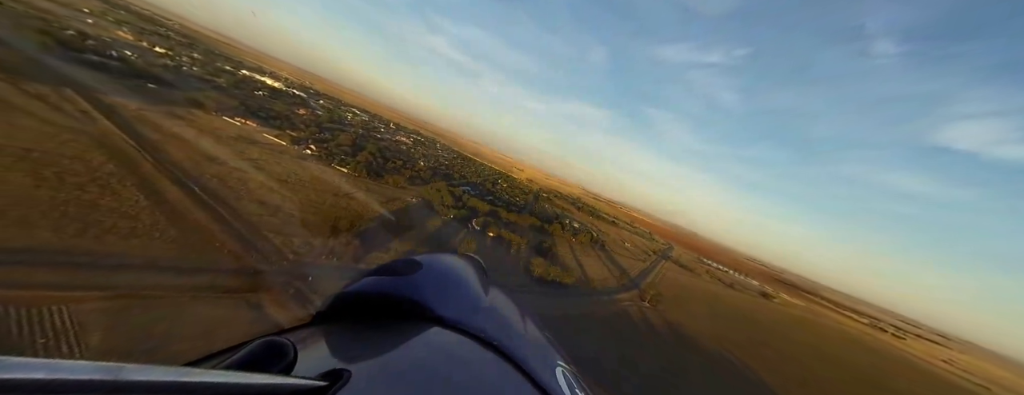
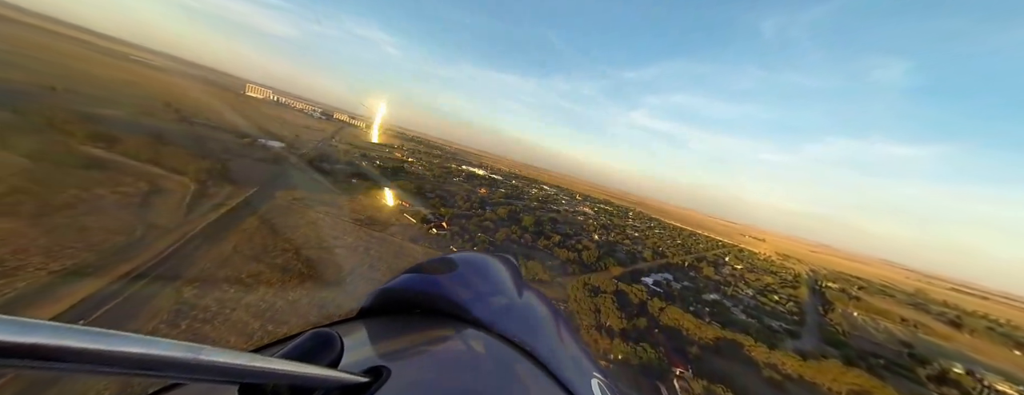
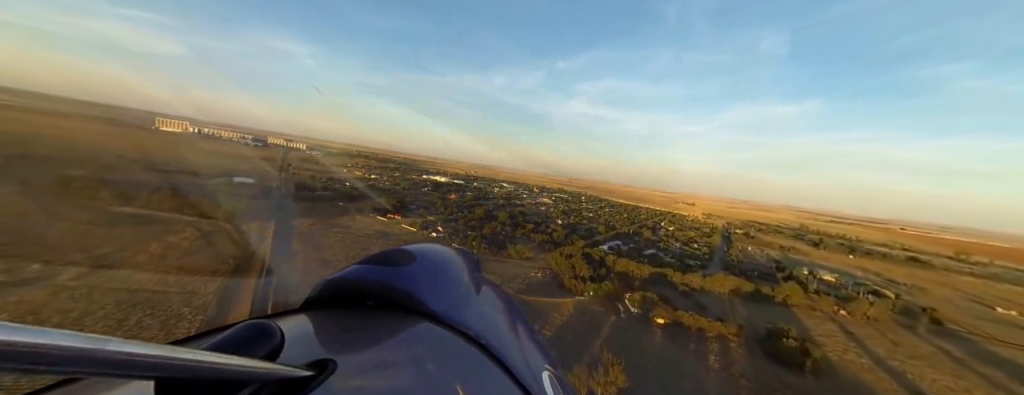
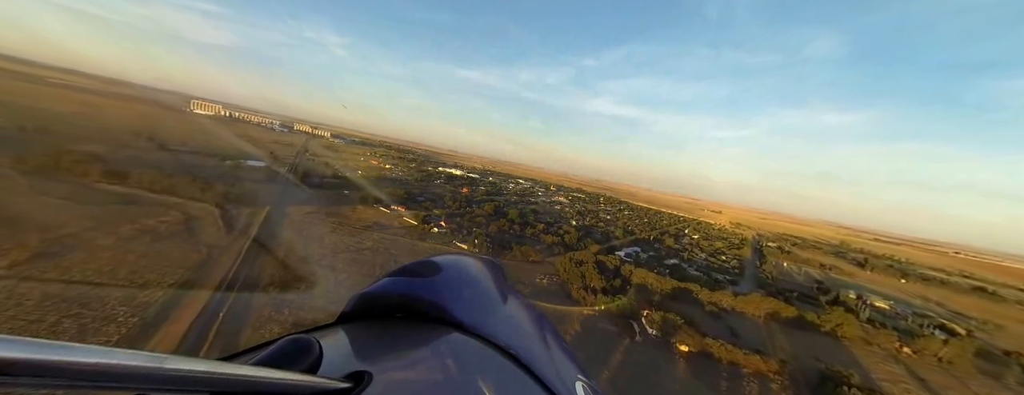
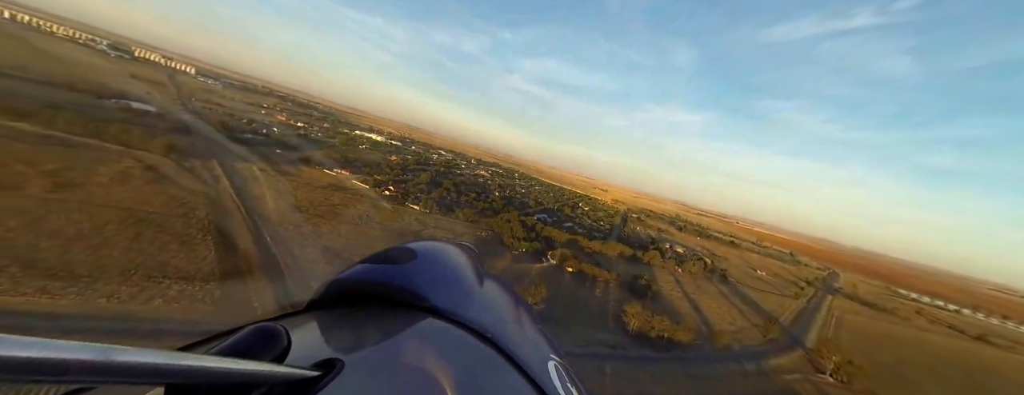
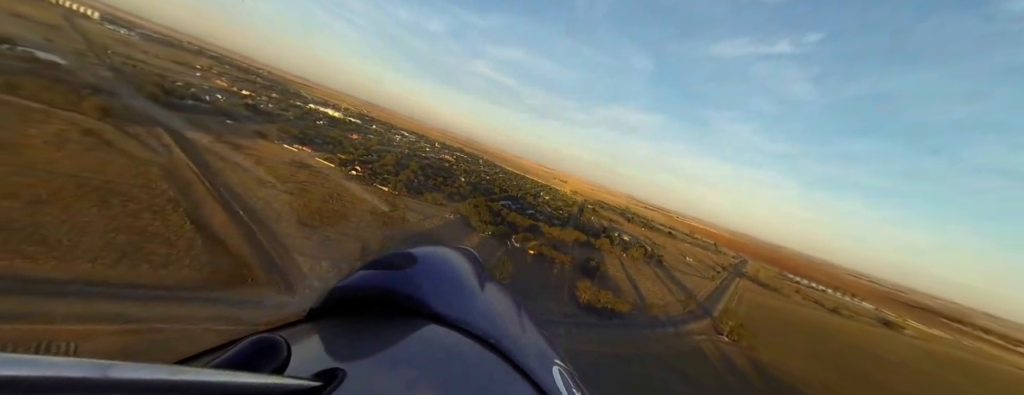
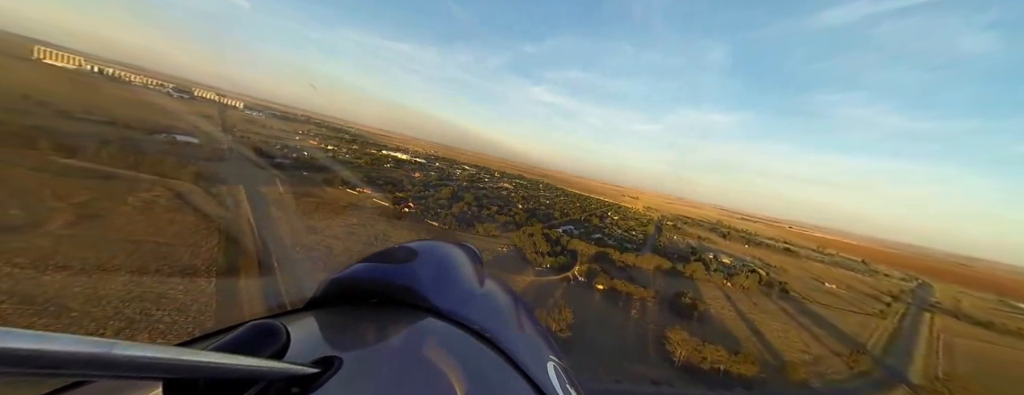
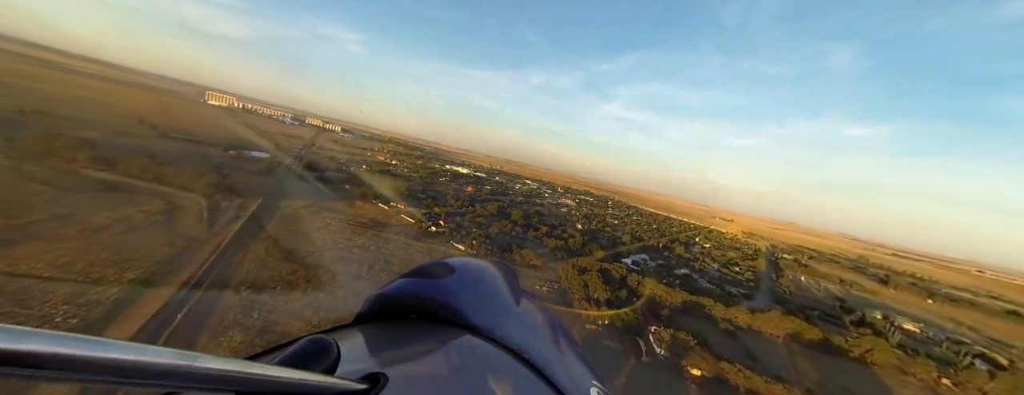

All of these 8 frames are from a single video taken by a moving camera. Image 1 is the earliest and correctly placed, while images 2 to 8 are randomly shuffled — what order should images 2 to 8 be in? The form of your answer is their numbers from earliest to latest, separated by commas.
6, 5, 7, 3, 4, 8, 2
